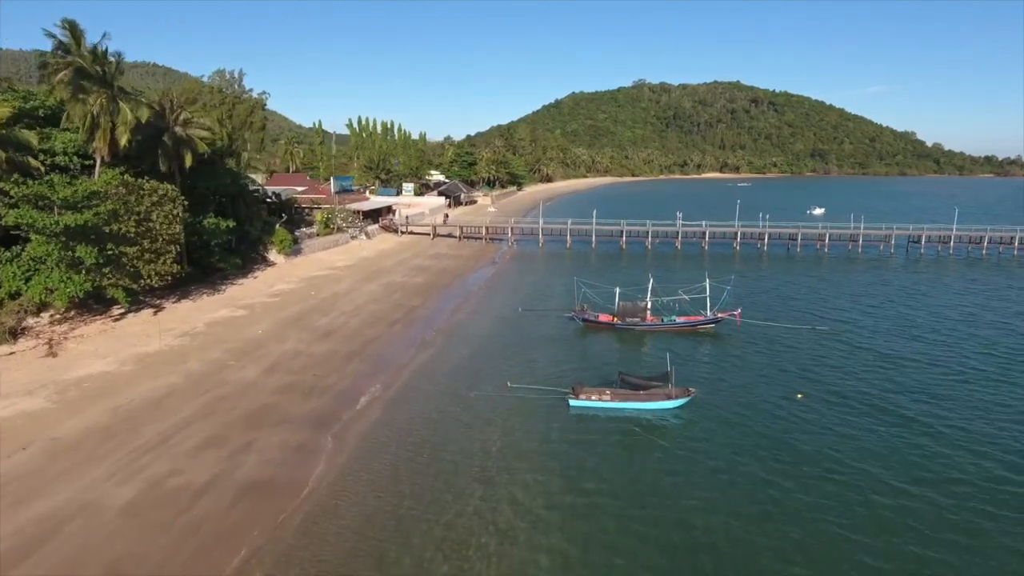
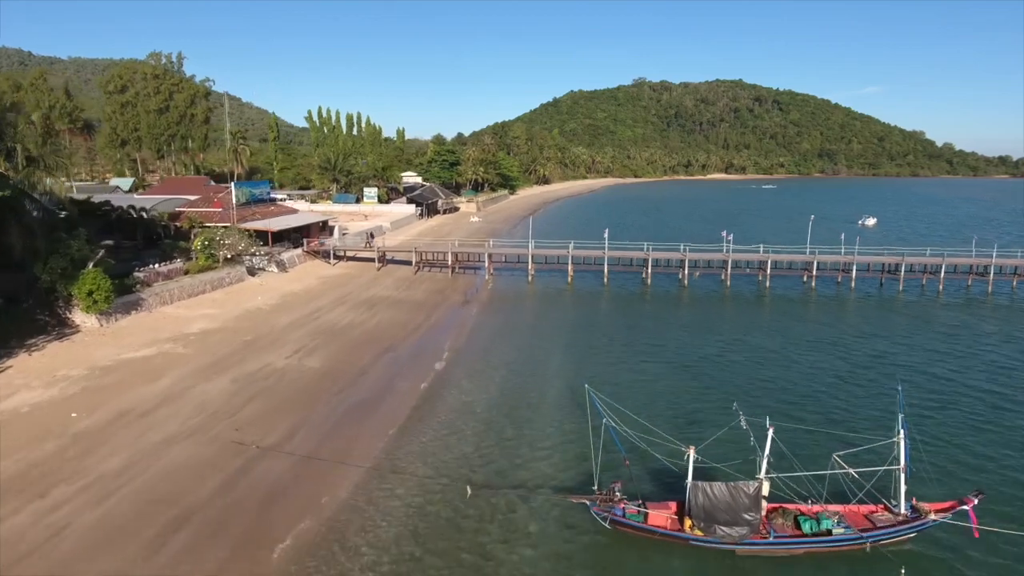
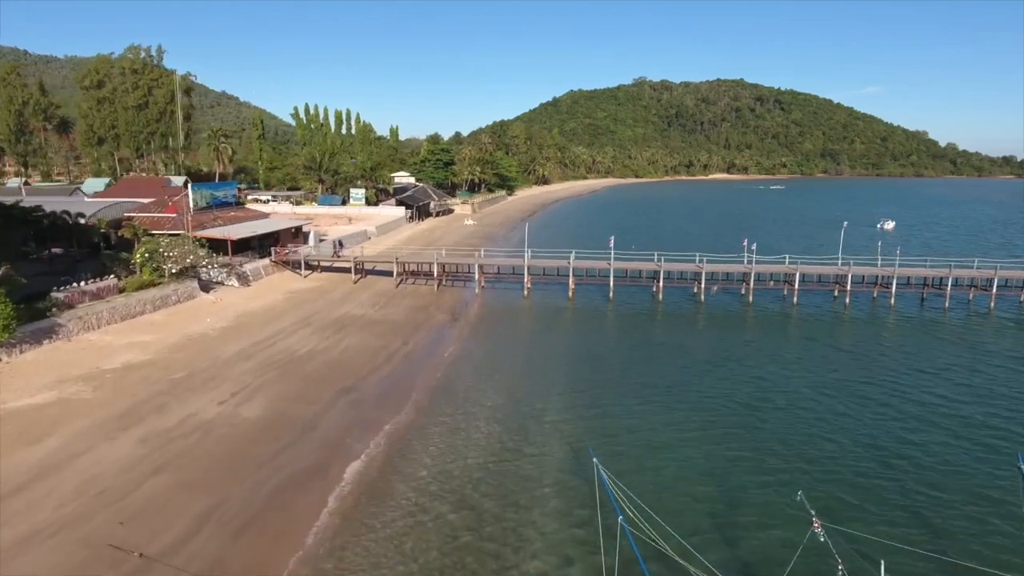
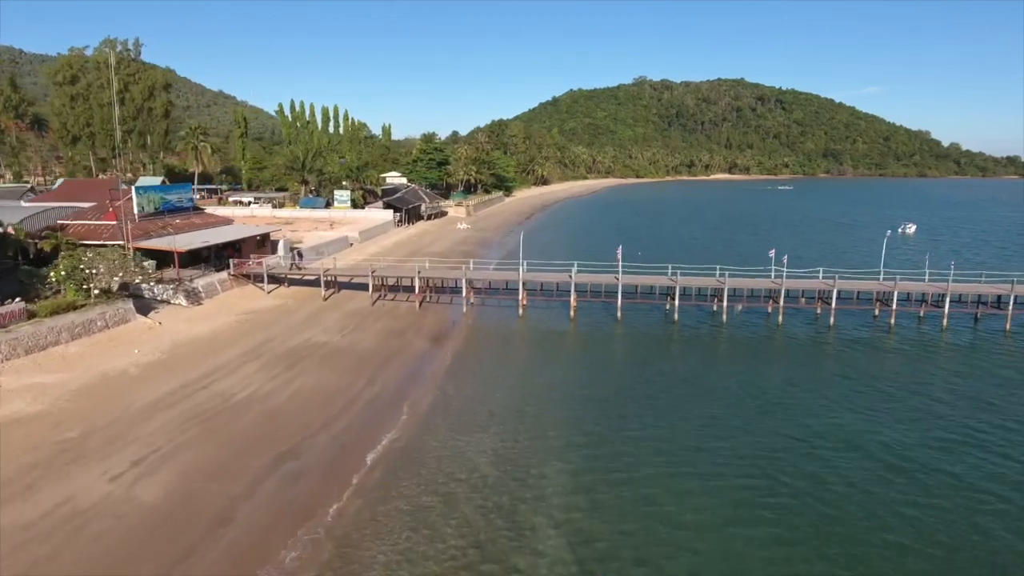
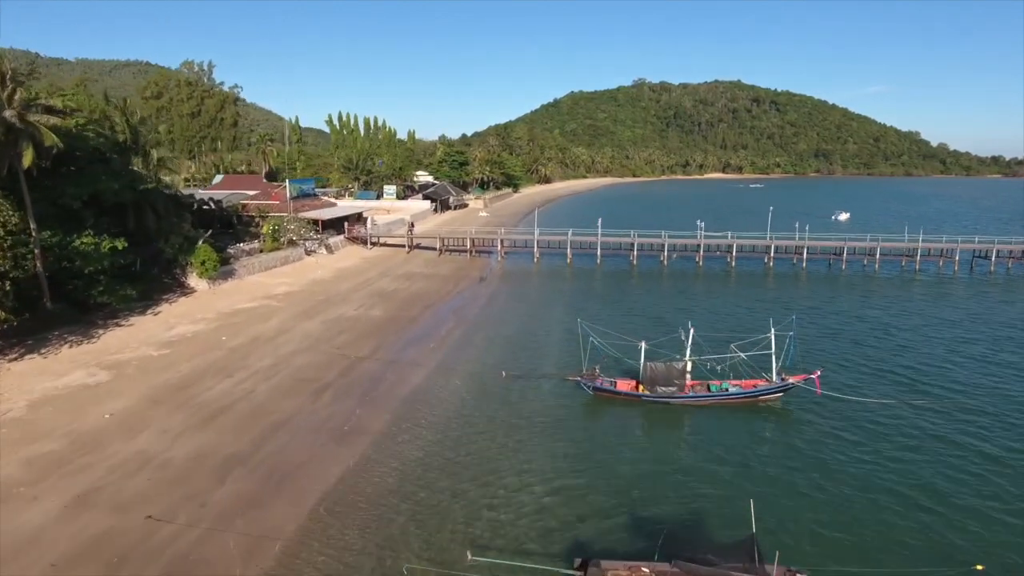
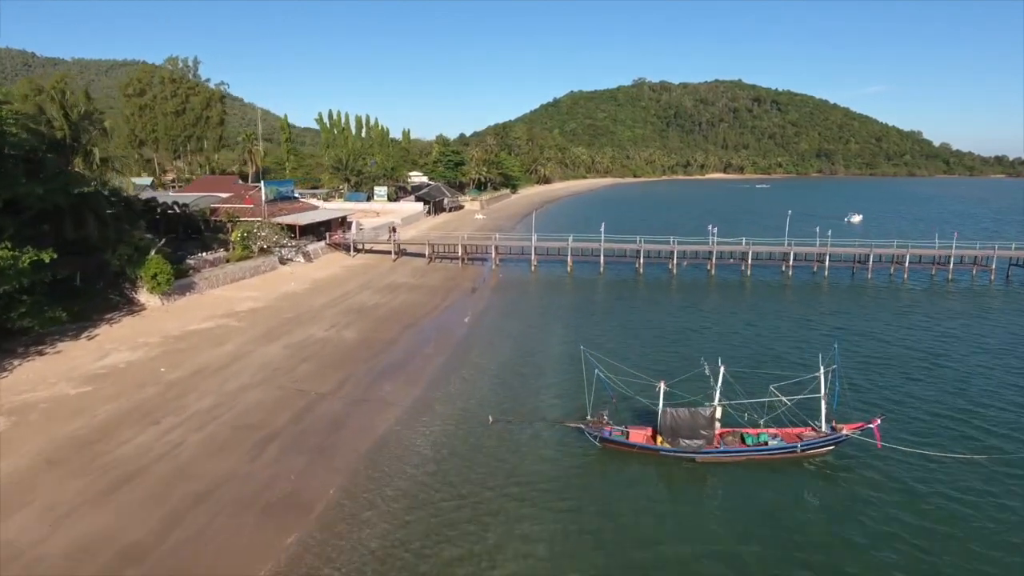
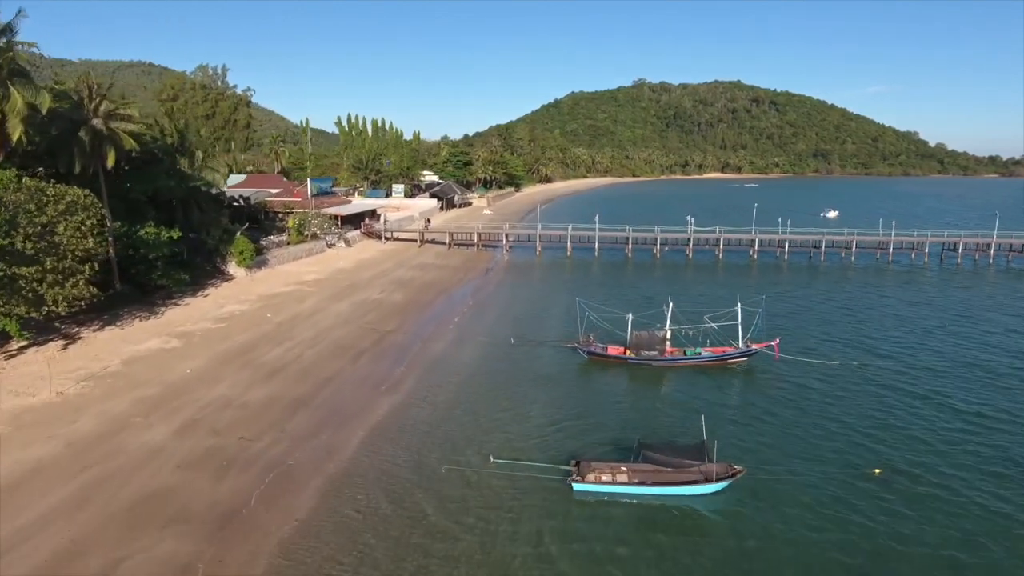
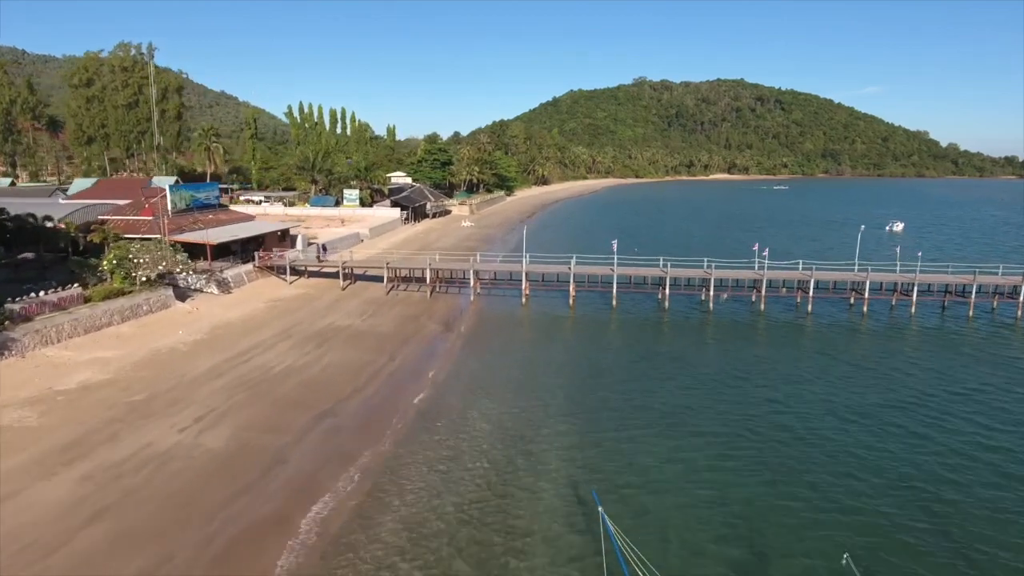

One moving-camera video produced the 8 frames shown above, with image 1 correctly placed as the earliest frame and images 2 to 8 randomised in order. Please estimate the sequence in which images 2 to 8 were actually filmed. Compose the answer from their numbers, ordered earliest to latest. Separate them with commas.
7, 5, 6, 2, 3, 8, 4
